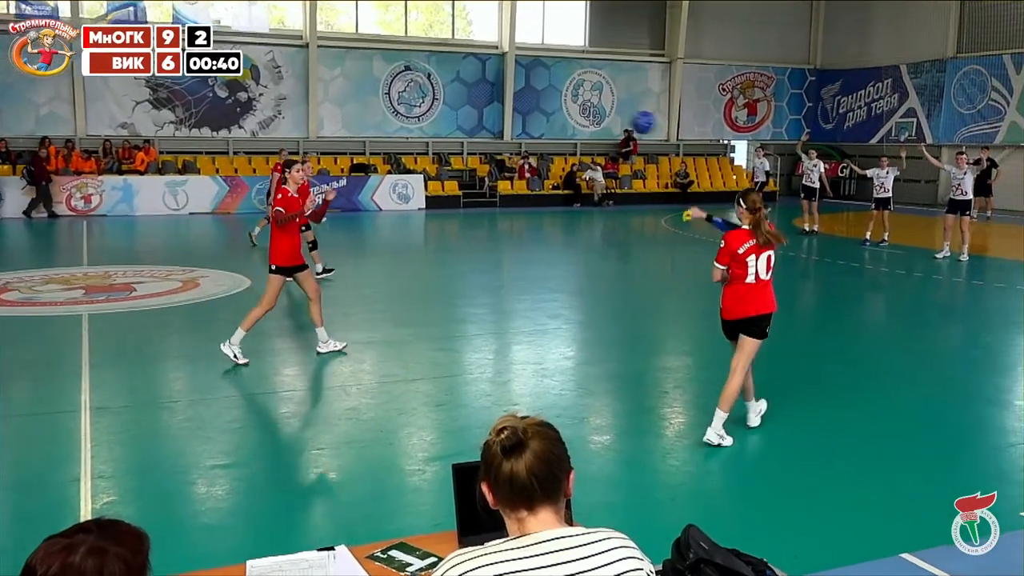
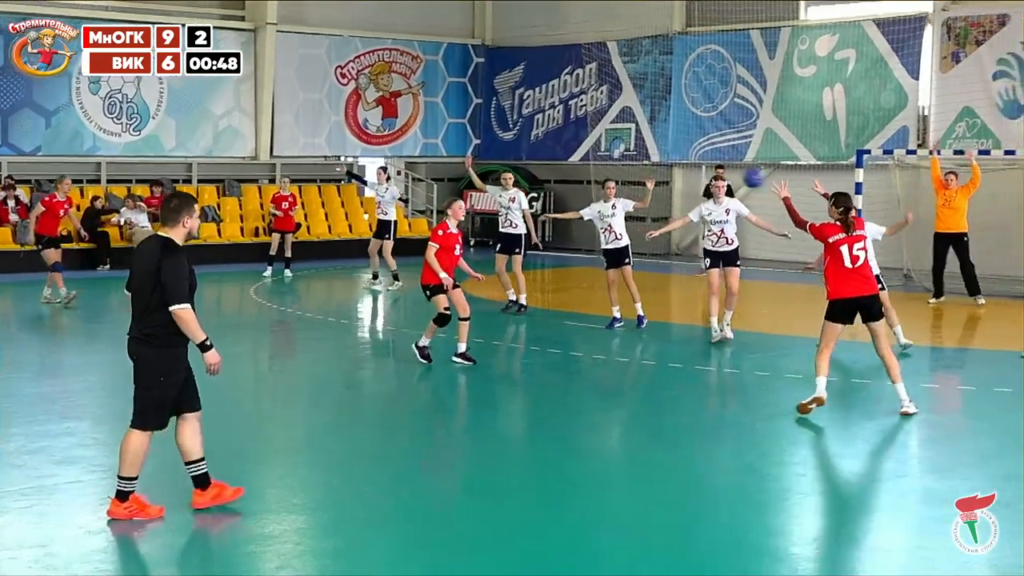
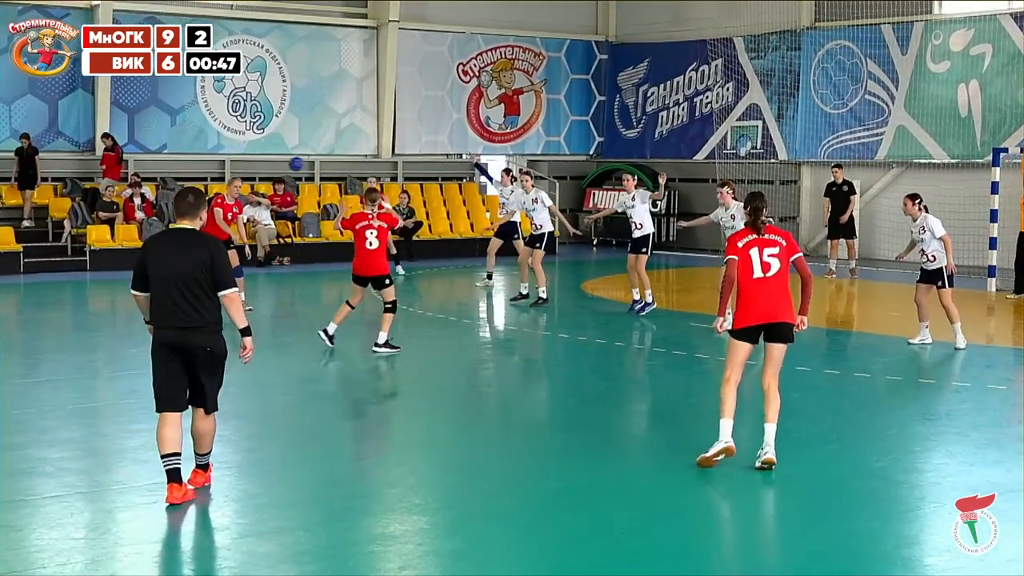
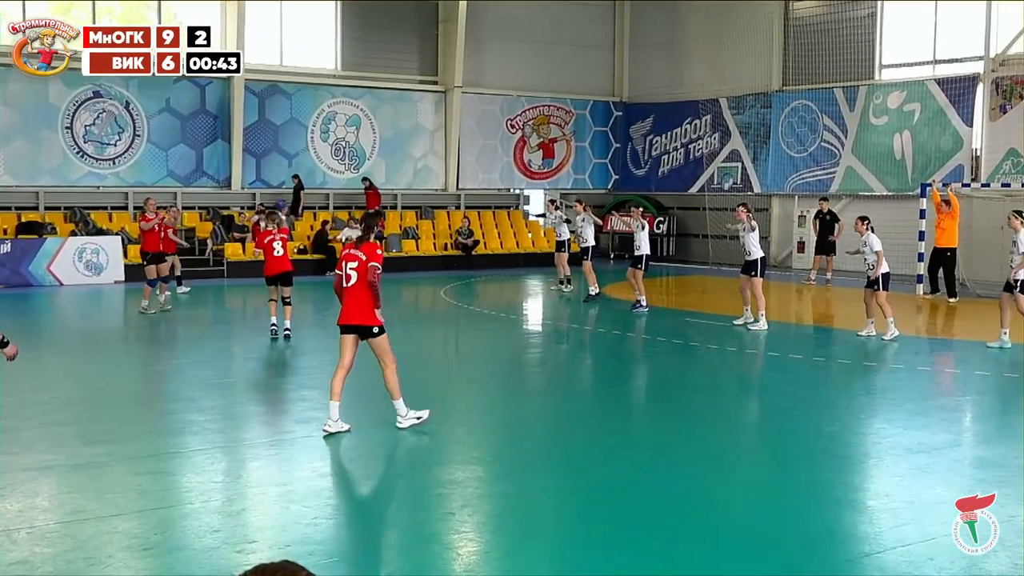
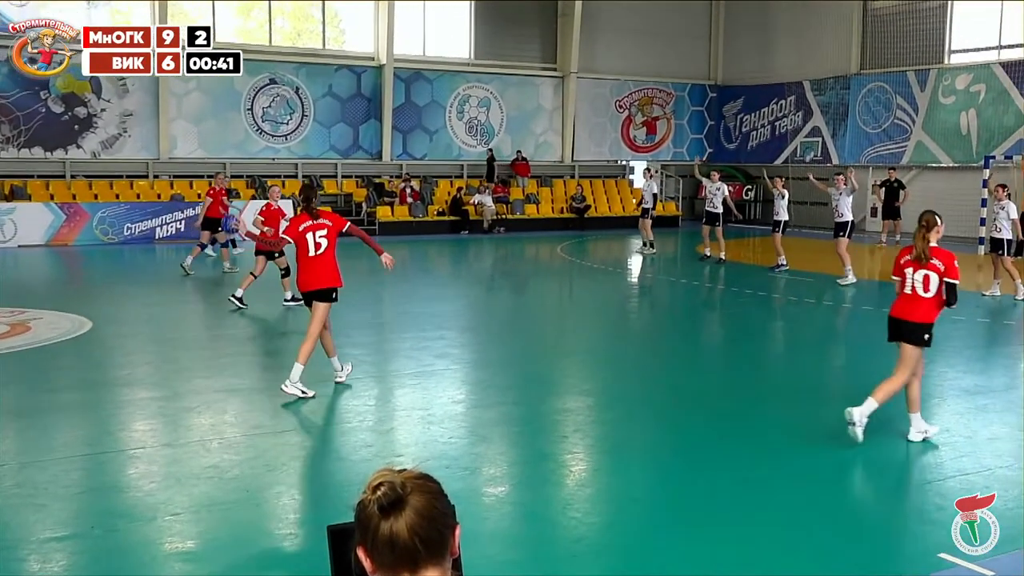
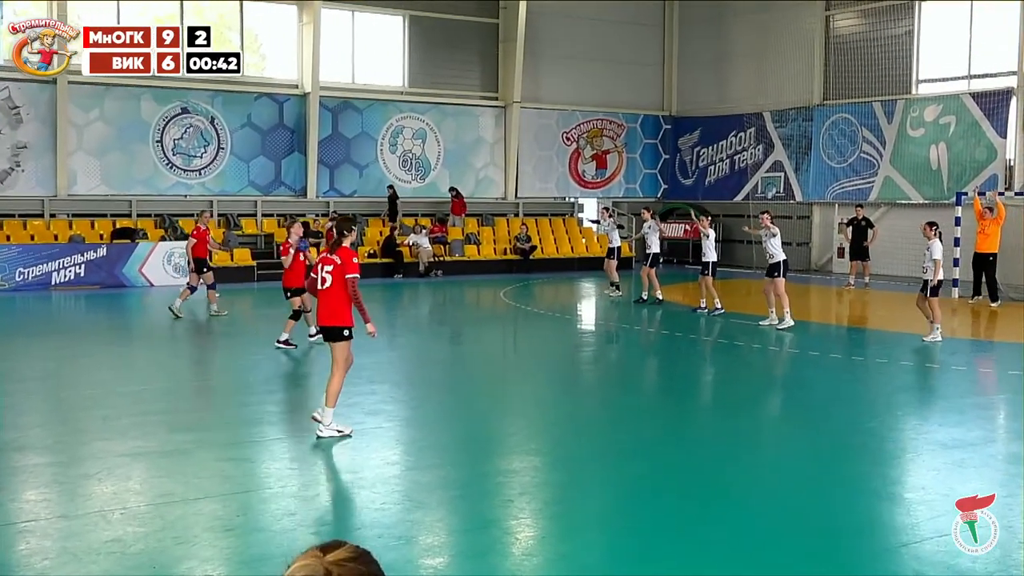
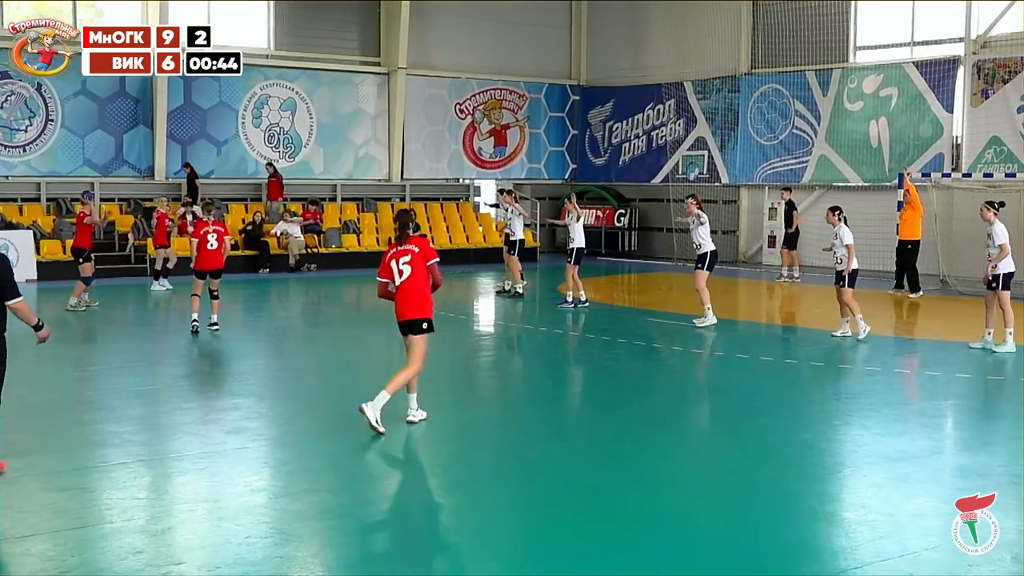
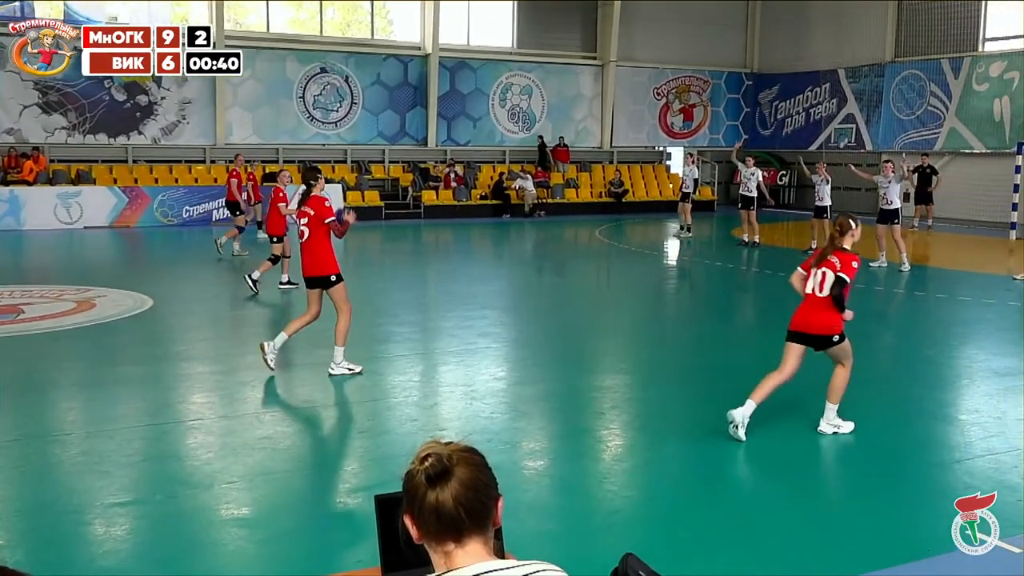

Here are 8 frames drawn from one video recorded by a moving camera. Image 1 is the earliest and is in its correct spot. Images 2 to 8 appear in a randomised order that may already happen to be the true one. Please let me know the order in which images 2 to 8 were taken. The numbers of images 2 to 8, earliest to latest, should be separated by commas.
8, 5, 6, 4, 7, 3, 2
